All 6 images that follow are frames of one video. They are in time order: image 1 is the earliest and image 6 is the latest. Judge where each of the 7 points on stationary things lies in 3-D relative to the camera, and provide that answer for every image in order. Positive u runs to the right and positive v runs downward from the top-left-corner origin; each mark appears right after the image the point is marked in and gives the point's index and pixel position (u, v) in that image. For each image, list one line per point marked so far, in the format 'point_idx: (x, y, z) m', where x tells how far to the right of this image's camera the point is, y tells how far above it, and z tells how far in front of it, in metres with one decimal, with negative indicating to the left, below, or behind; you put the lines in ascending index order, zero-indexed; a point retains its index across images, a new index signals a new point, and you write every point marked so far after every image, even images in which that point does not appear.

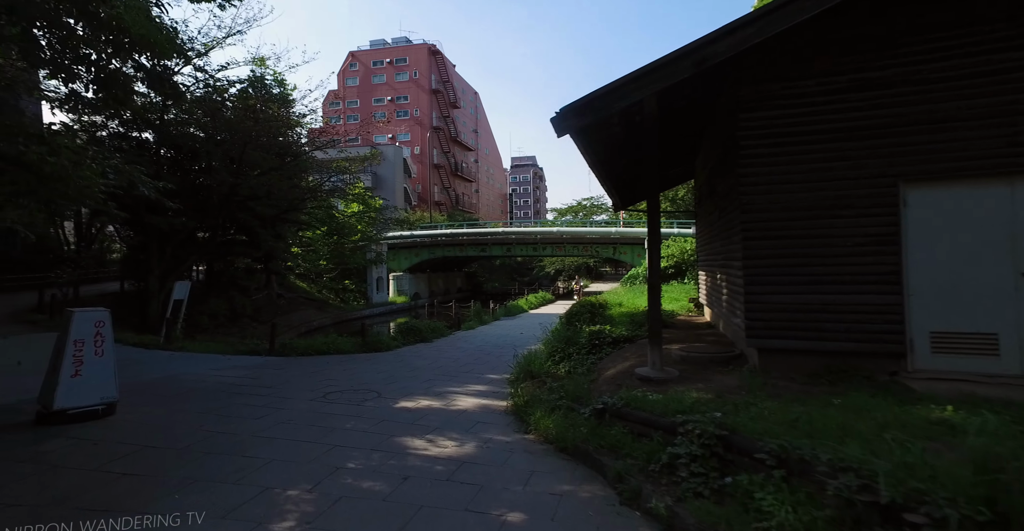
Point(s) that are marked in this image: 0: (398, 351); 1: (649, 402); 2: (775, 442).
0: (-2.8, -2.1, +11.7) m
1: (+1.3, -1.3, +4.6) m
2: (+1.6, -1.1, +2.9) m
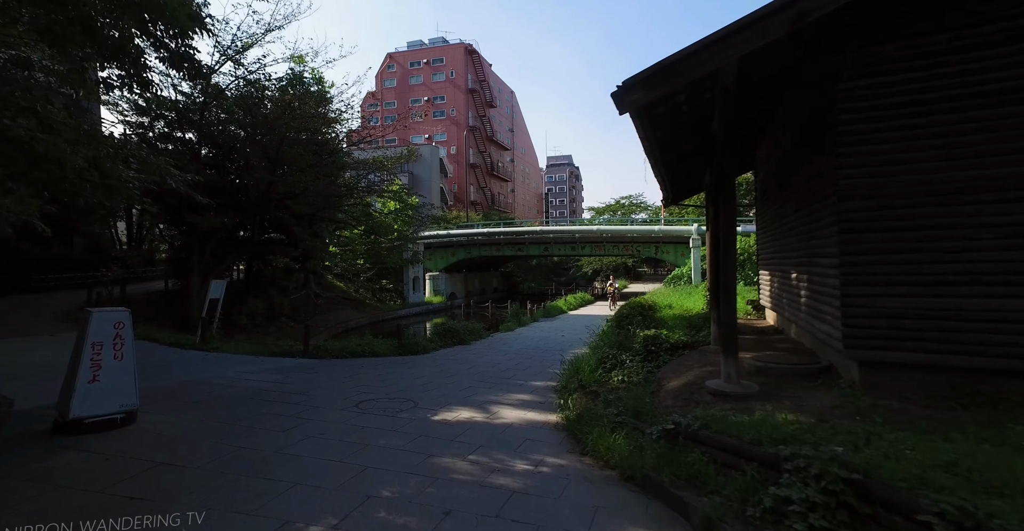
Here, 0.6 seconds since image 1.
0: (-1.8, -2.1, +11.2) m
1: (+1.8, -1.3, +3.8) m
2: (+1.9, -1.0, +2.1) m
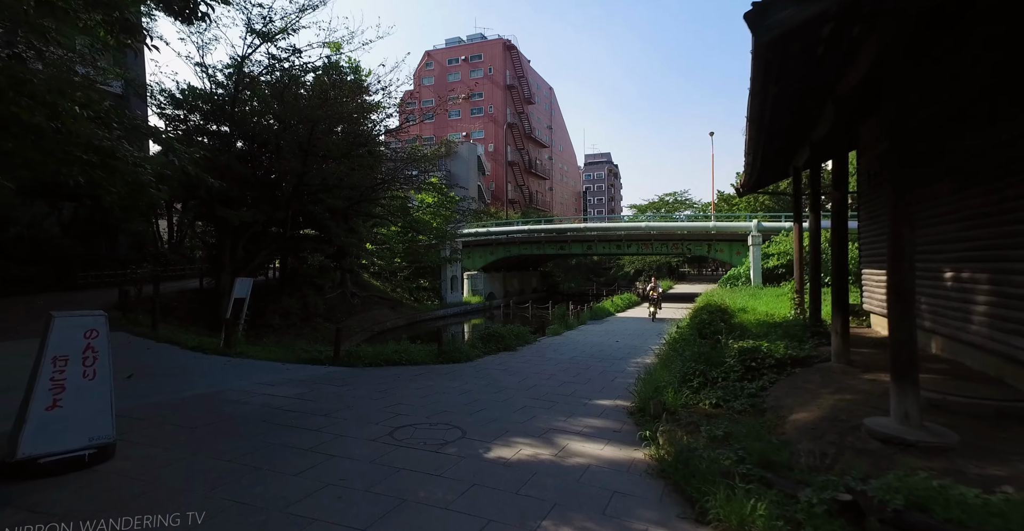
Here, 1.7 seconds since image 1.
0: (-0.7, -2.0, +10.1) m
1: (+2.3, -1.2, +2.4) m
2: (+2.3, -1.0, +0.7) m
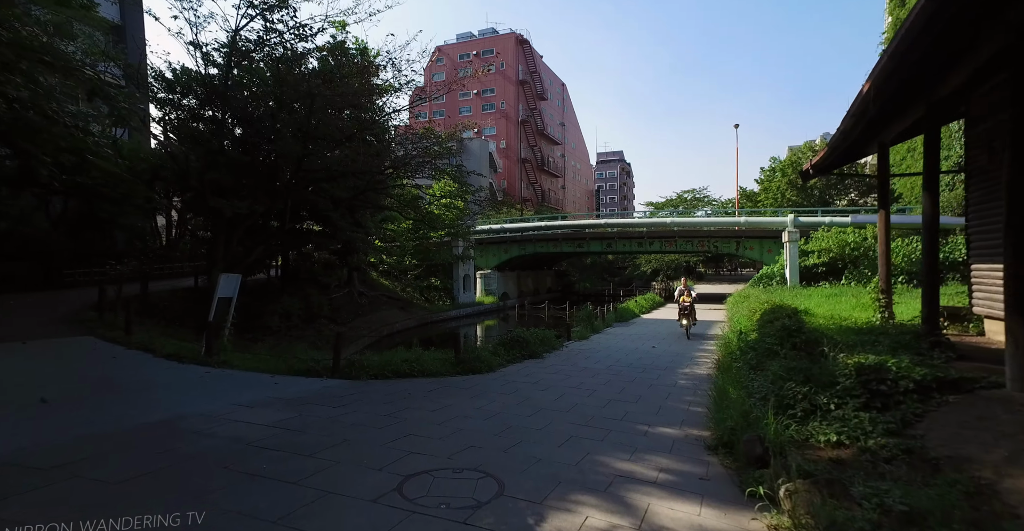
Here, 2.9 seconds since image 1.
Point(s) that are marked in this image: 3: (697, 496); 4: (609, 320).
0: (-0.2, -1.9, +8.6) m
1: (+2.7, -1.1, +0.9) m
2: (+2.7, -0.9, -0.8) m
3: (+1.4, -1.8, +3.7) m
4: (+3.6, -2.0, +17.8) m
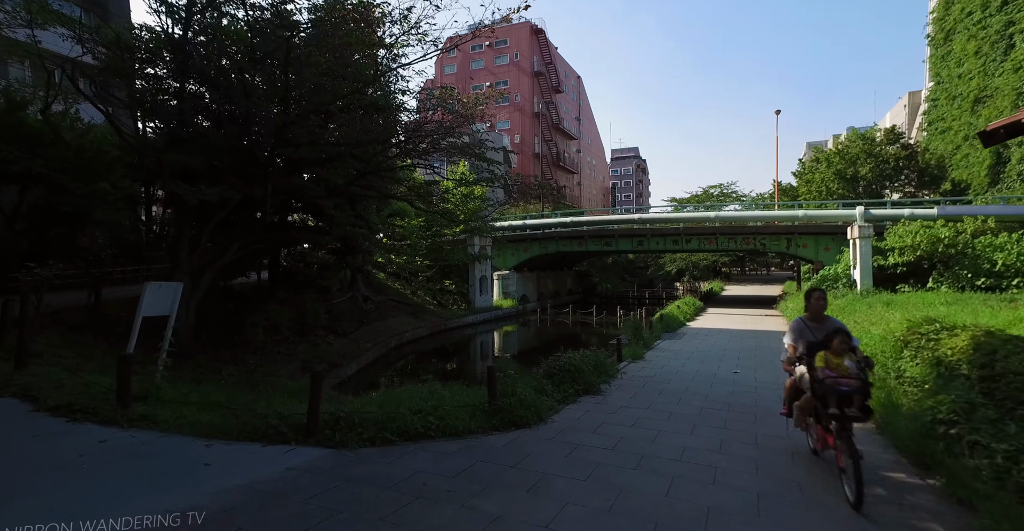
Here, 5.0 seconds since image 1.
0: (+0.5, -2.0, +5.9) m
1: (+3.2, -1.2, -1.8) m
2: (+3.2, -0.9, -3.5) m
3: (+2.1, -1.8, +1.0) m
4: (+4.5, -2.1, +15.0) m
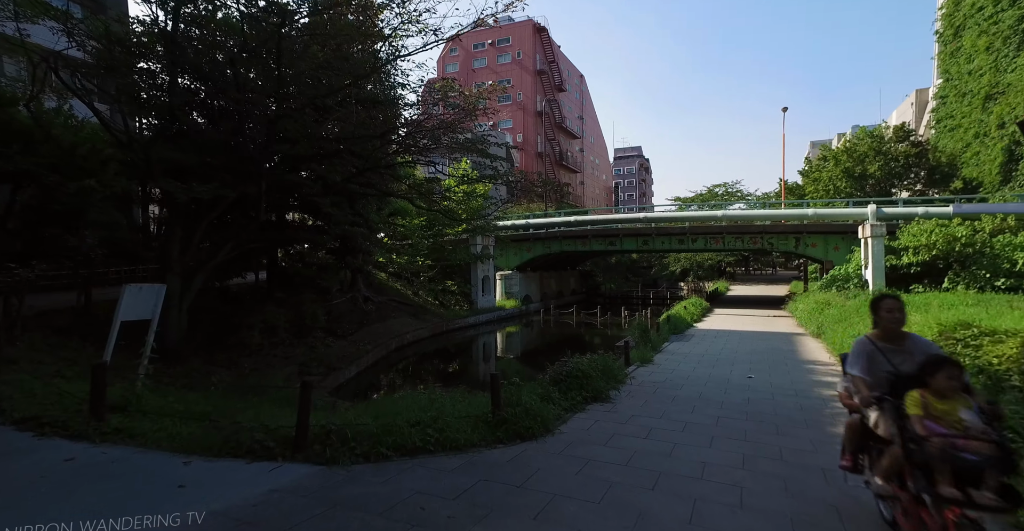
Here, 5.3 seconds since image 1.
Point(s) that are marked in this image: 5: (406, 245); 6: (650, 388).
0: (+0.6, -2.0, +5.5) m
1: (+3.3, -1.2, -2.3) m
2: (+3.2, -1.0, -4.0) m
3: (+2.1, -1.8, +0.6) m
4: (+4.6, -2.1, +14.6) m
5: (-3.9, +0.8, +17.4) m
6: (+2.4, -2.1, +8.6) m
